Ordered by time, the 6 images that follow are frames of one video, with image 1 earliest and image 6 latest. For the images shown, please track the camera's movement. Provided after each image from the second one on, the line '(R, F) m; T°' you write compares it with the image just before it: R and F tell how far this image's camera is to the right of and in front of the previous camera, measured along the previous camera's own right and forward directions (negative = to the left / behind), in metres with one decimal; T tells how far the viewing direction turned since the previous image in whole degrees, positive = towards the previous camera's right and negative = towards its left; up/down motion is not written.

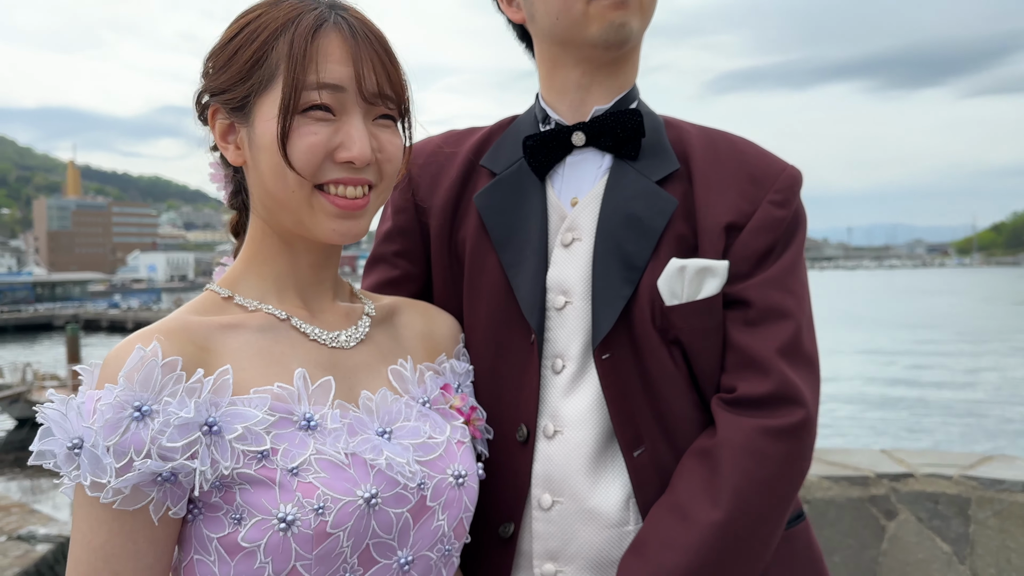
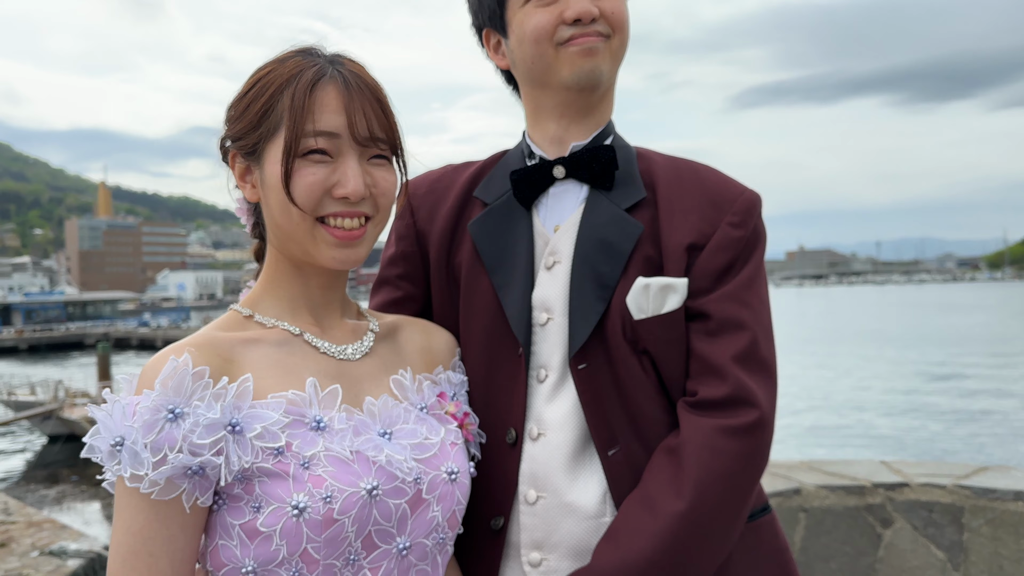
(+0.1, -0.1) m; -2°
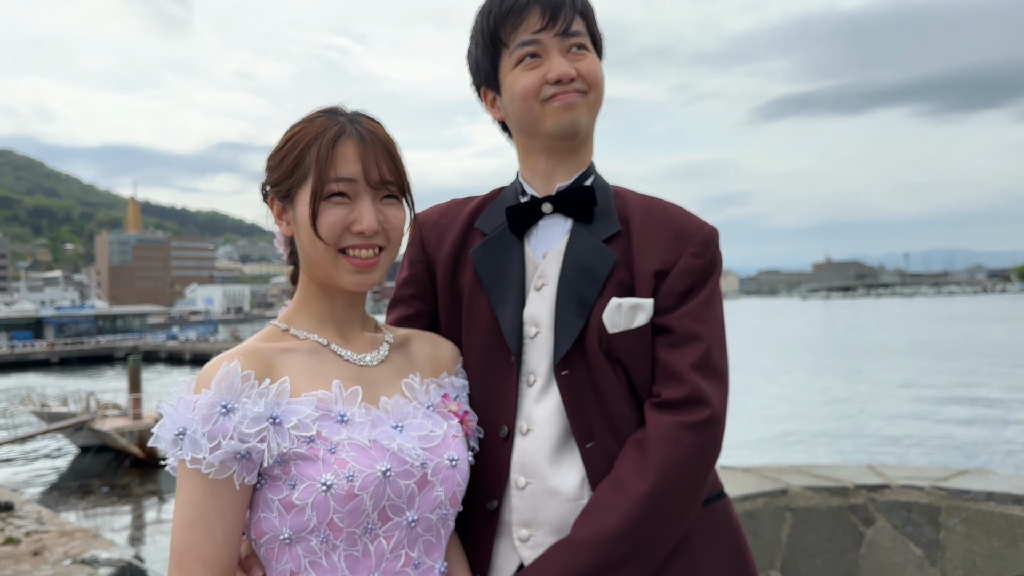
(+0.1, -0.2) m; -2°
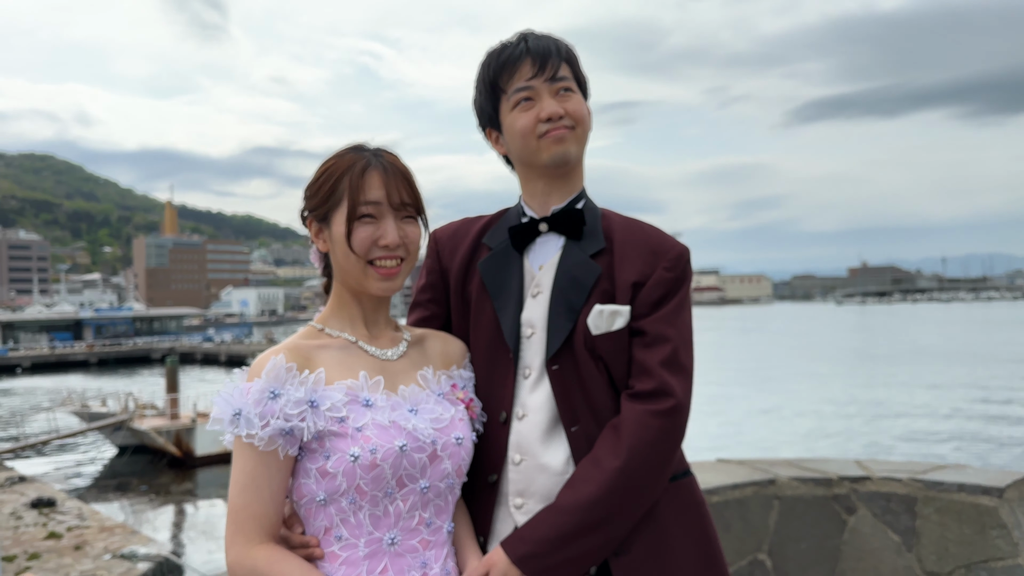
(+0.1, -0.2) m; -2°
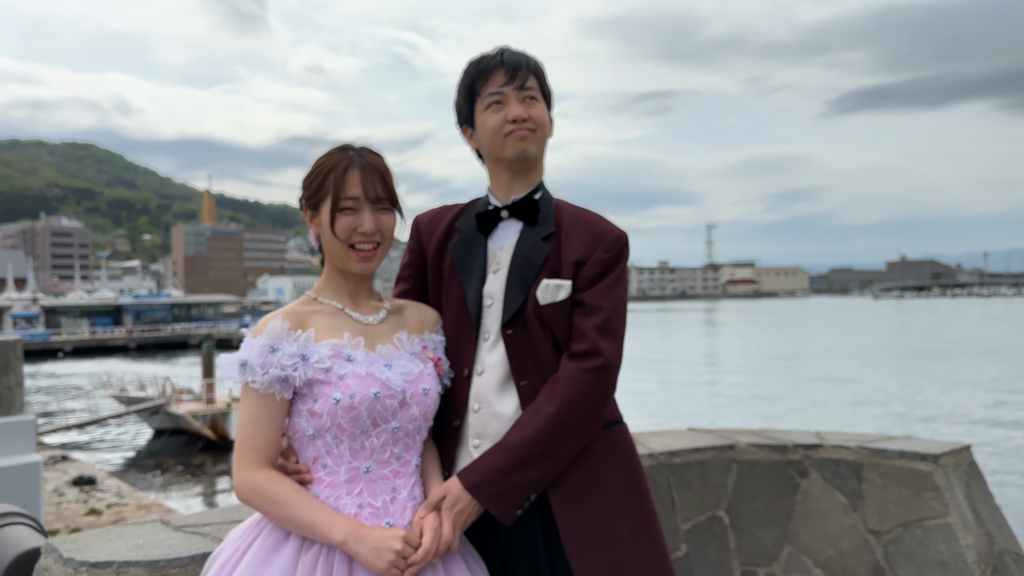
(+0.2, -0.3) m; -3°
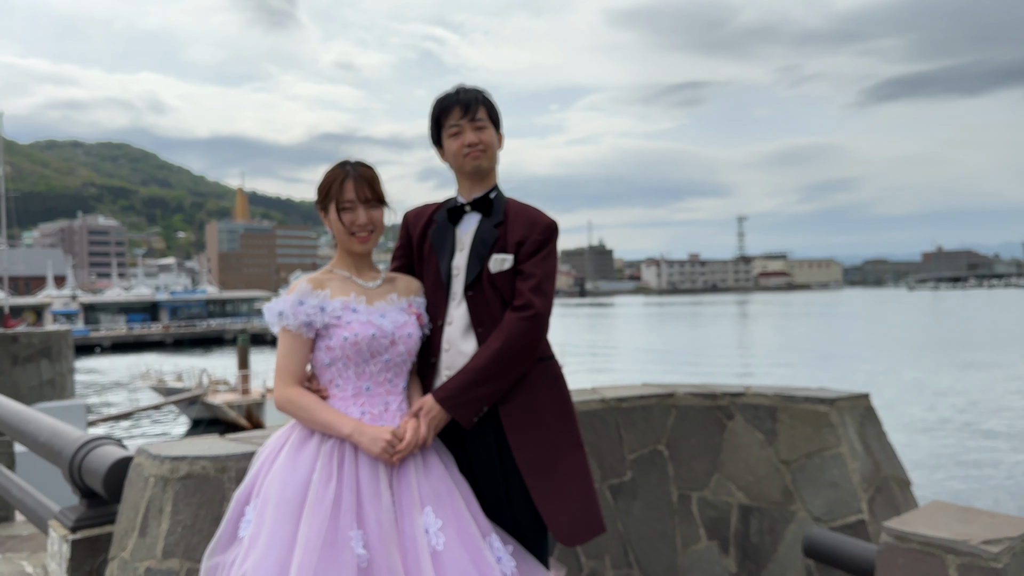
(+0.2, -0.6) m; -2°
